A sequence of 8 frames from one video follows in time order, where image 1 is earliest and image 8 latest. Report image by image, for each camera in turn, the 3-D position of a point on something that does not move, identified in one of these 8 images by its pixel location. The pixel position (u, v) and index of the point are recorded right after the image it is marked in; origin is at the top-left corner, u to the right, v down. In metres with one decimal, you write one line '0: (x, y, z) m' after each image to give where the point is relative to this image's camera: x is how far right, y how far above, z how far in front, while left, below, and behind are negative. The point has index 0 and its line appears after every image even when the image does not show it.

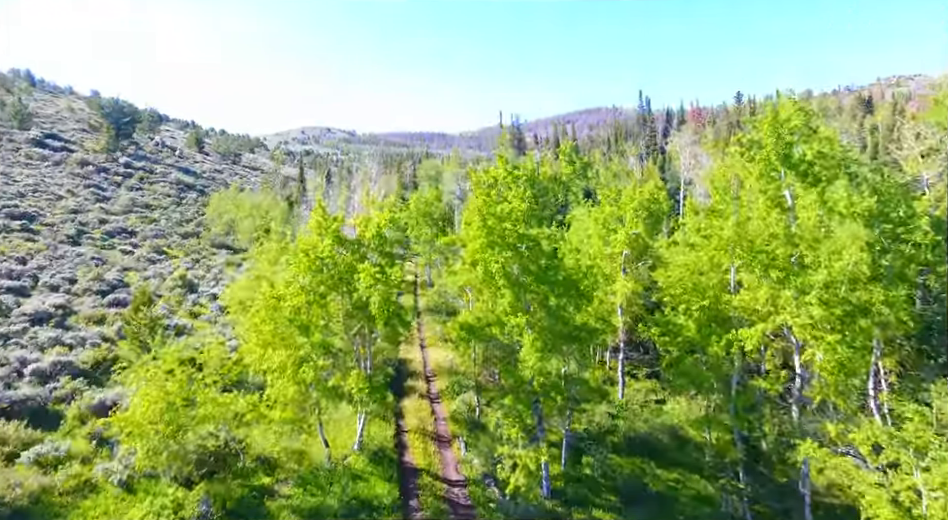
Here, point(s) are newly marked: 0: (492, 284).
0: (+0.5, -0.8, +16.3) m
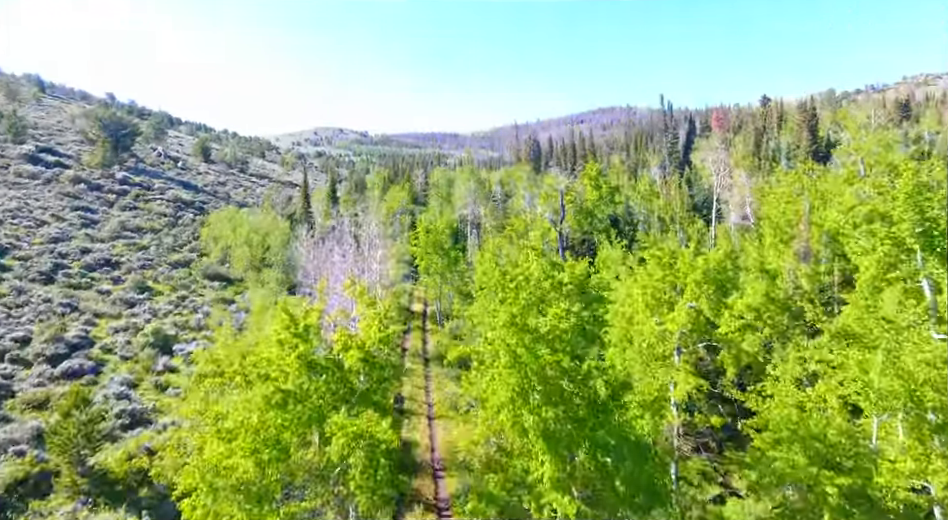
0: (+1.0, -3.6, +11.5) m
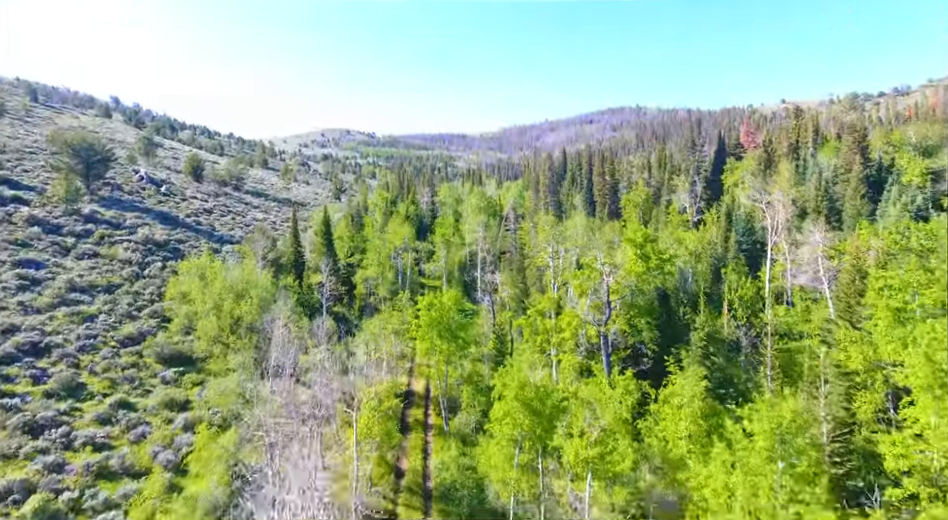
0: (+1.5, -9.1, +2.4) m
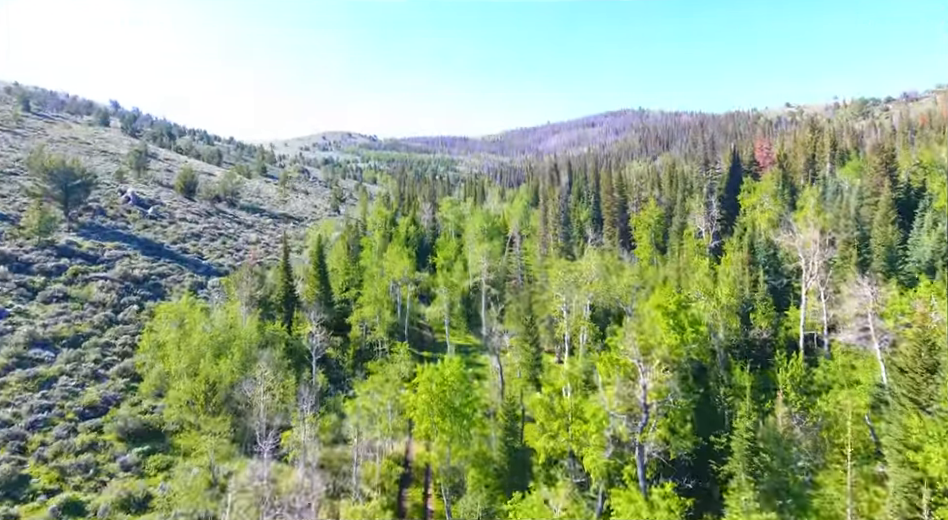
0: (+1.8, -12.9, -2.5) m
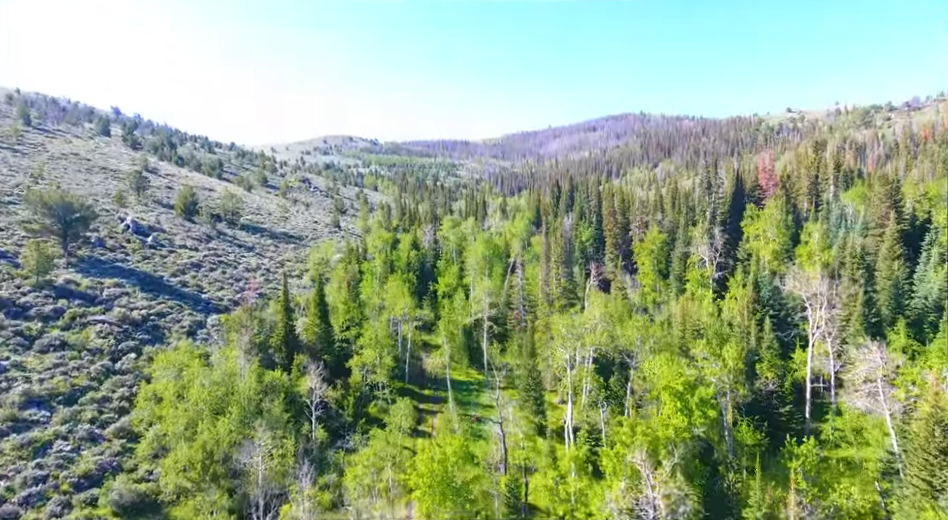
0: (+1.8, -17.1, -3.2) m
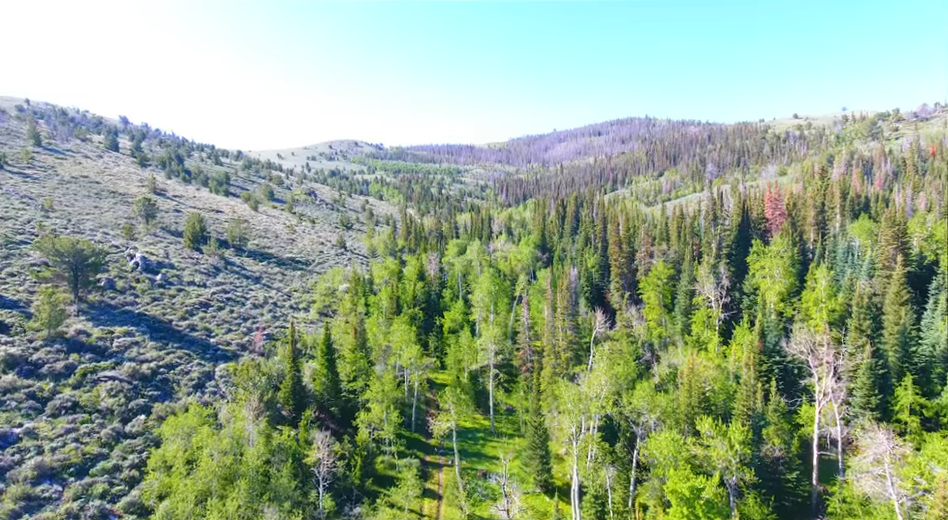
0: (+1.9, -22.6, -3.0) m
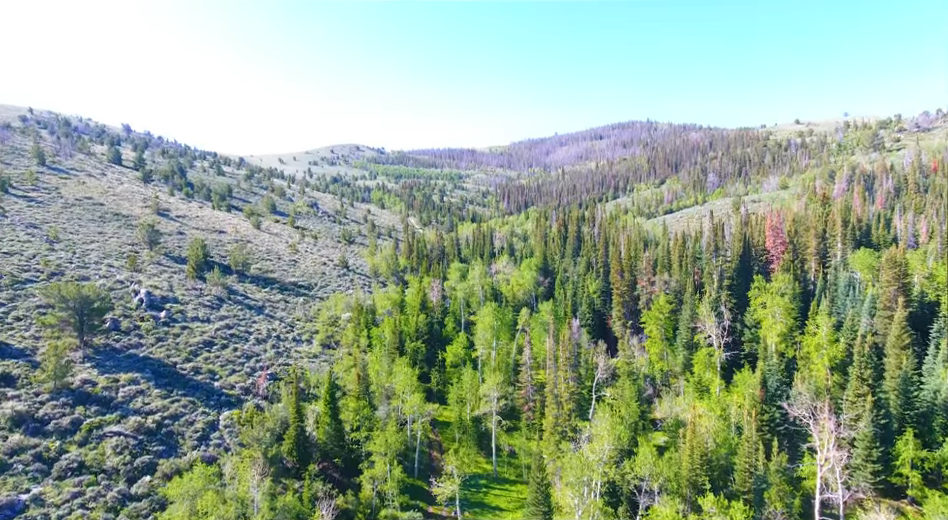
0: (+2.1, -28.1, -2.7) m
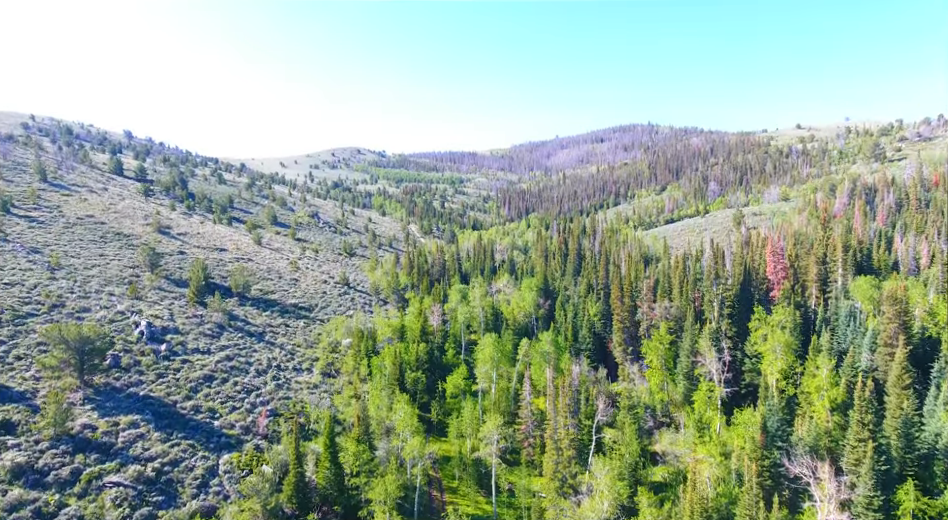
0: (+1.9, -33.1, -2.8) m
